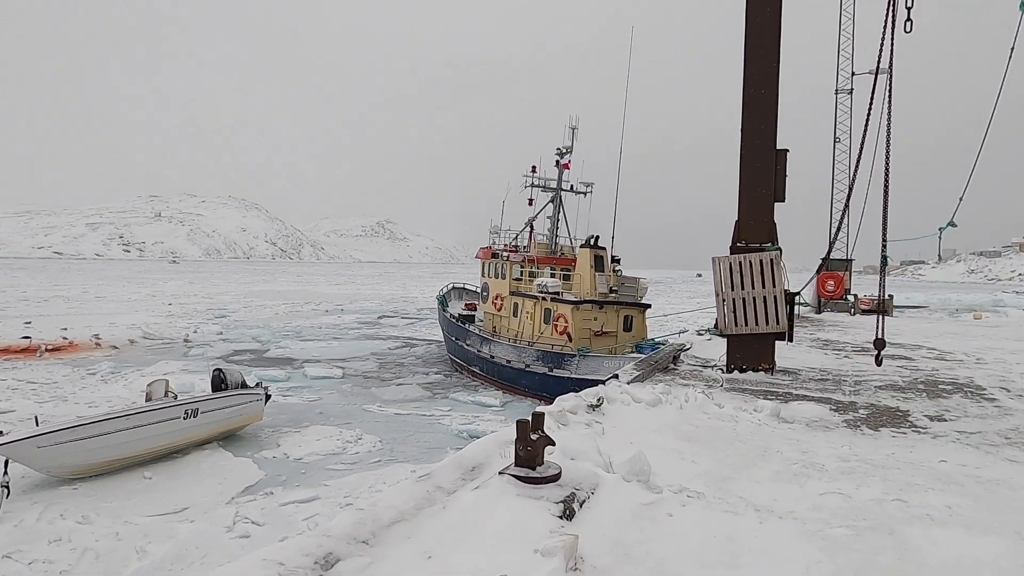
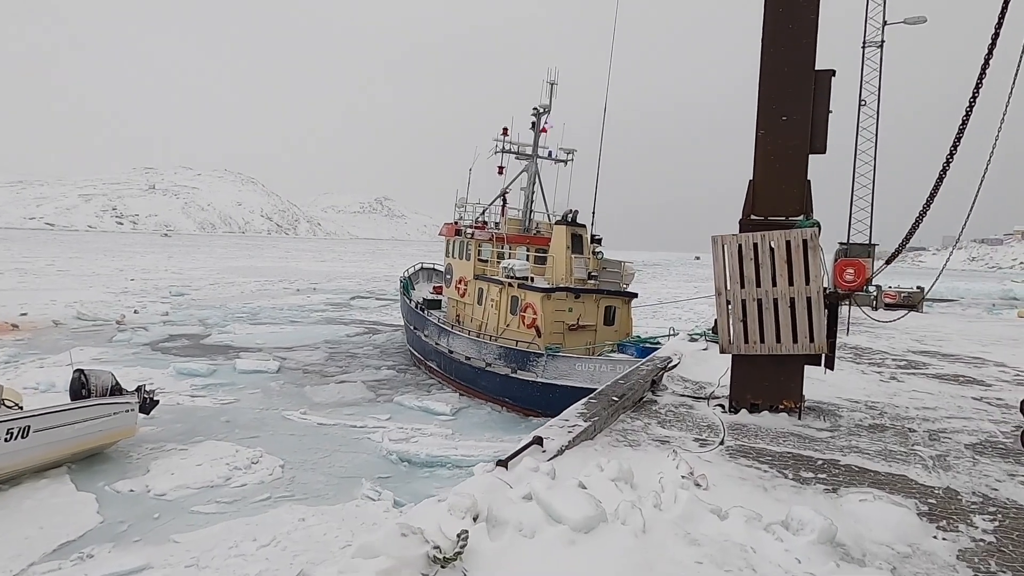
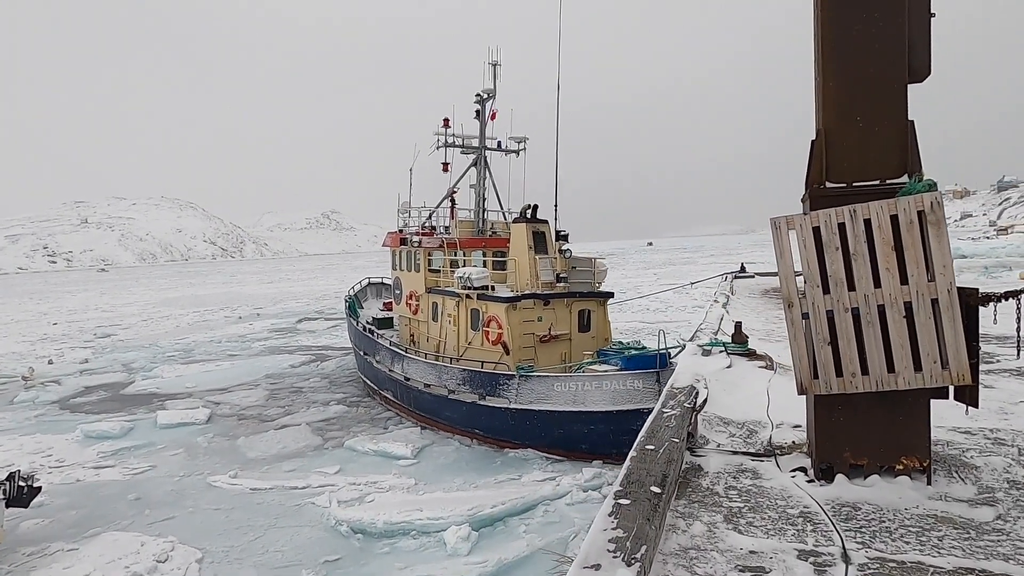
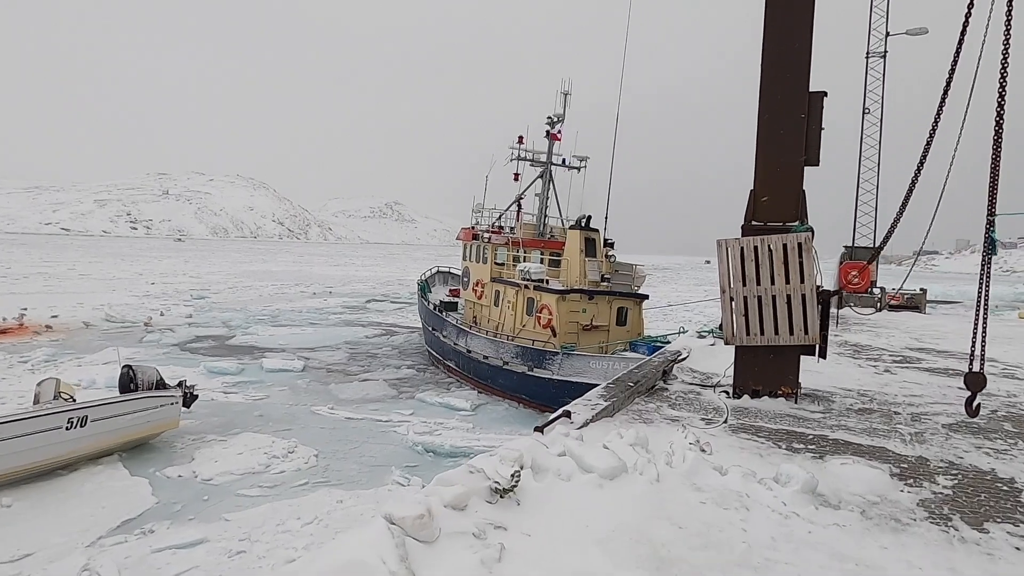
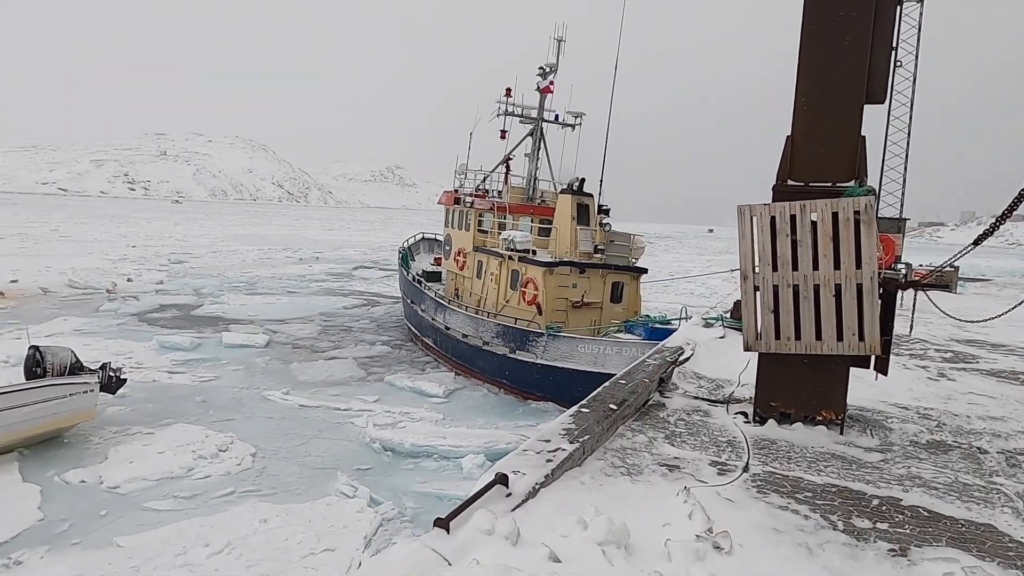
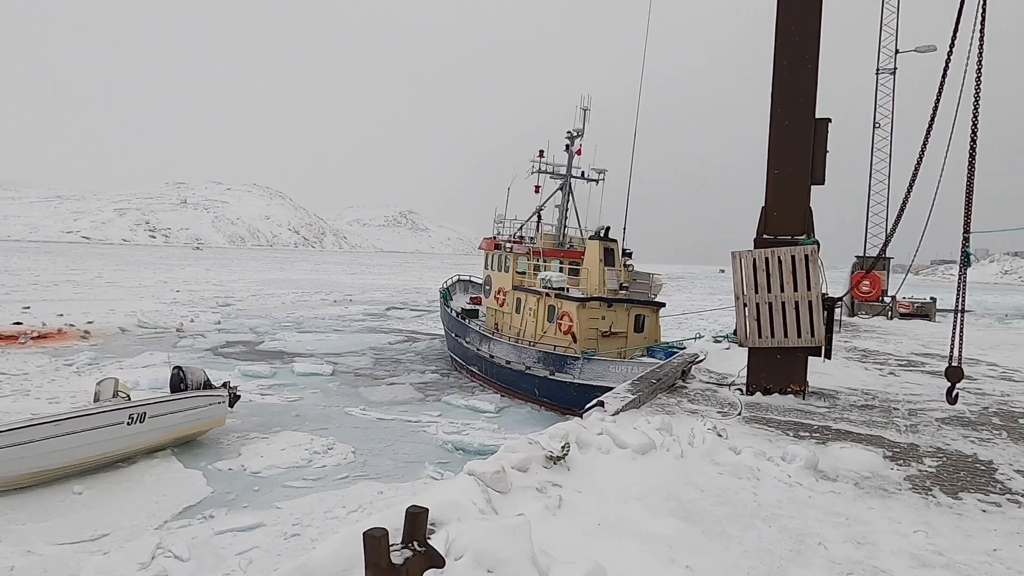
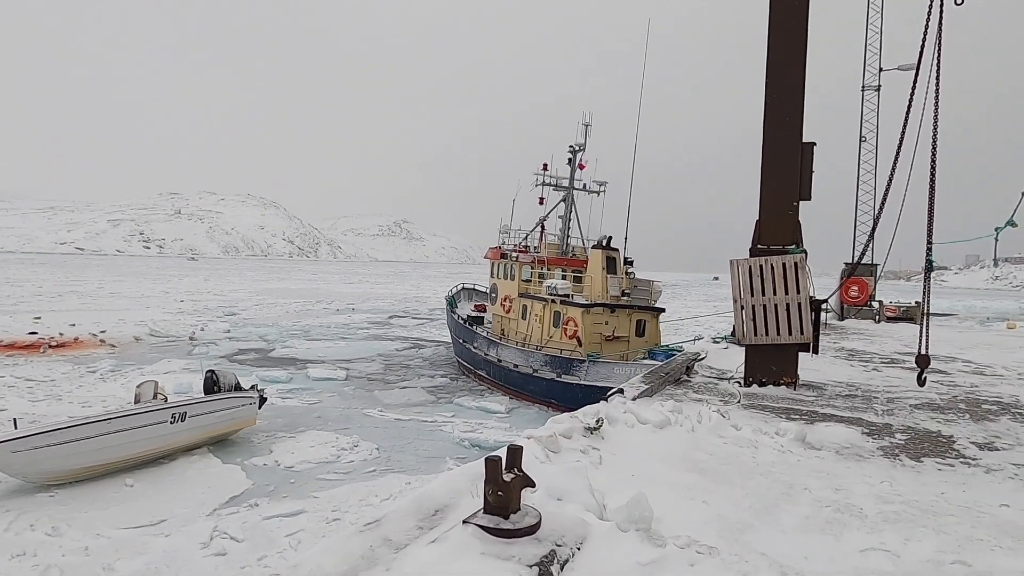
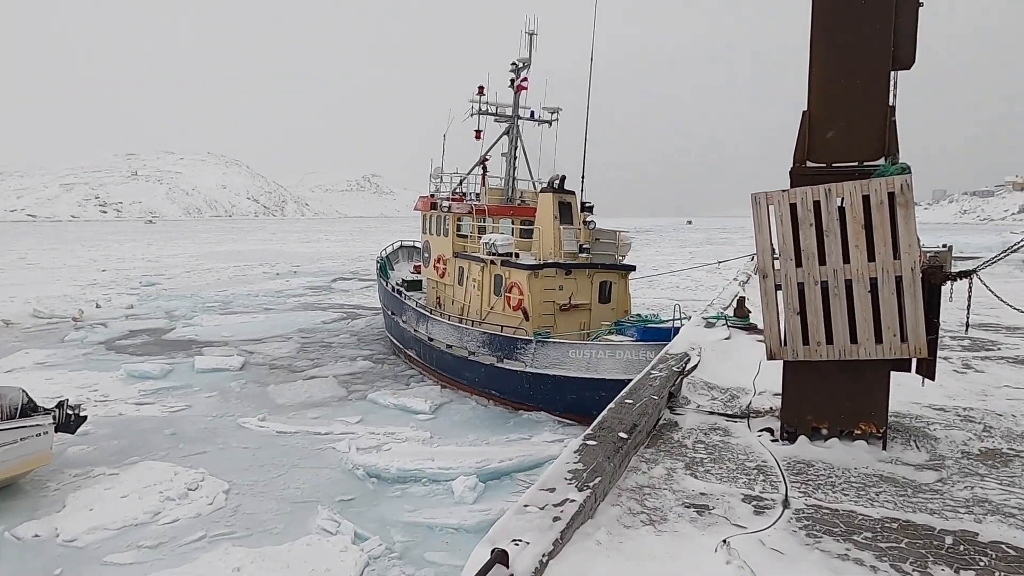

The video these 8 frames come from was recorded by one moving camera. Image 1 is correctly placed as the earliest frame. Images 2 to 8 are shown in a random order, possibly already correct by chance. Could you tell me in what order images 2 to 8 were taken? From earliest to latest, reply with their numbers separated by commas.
7, 6, 4, 2, 5, 8, 3
